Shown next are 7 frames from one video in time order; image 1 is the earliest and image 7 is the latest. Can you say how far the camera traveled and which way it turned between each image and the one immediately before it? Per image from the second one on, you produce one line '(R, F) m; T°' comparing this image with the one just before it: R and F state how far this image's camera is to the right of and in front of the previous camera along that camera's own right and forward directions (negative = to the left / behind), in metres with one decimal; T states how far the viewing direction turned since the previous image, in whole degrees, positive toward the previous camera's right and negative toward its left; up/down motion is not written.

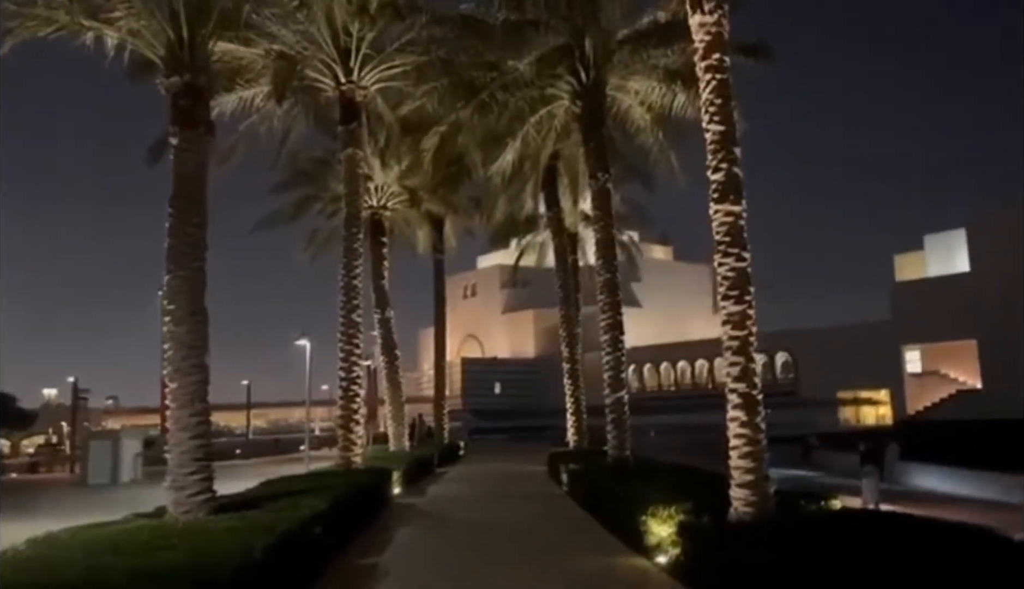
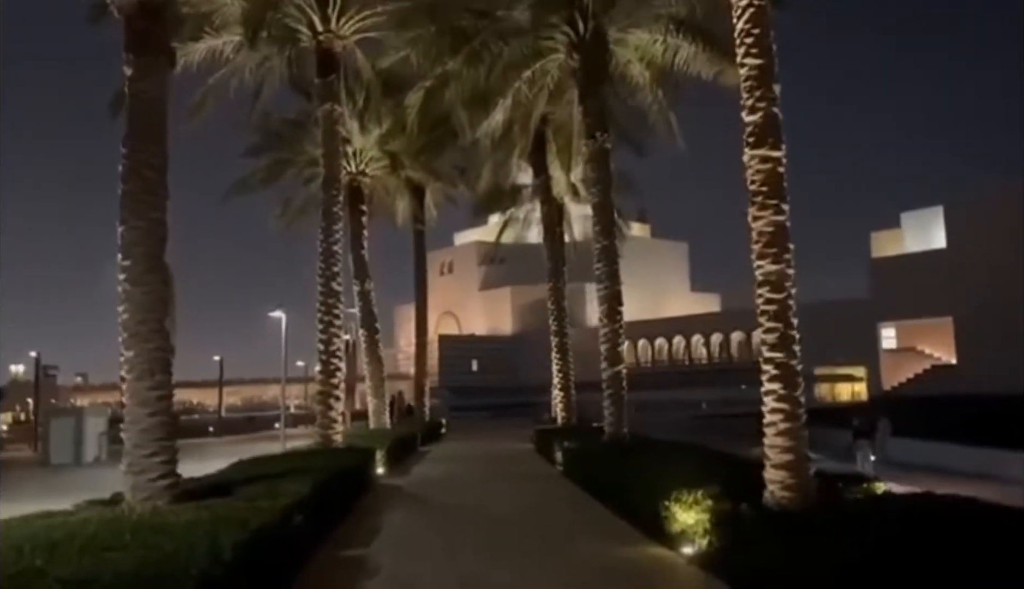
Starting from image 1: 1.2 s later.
(-0.3, +1.4) m; +1°
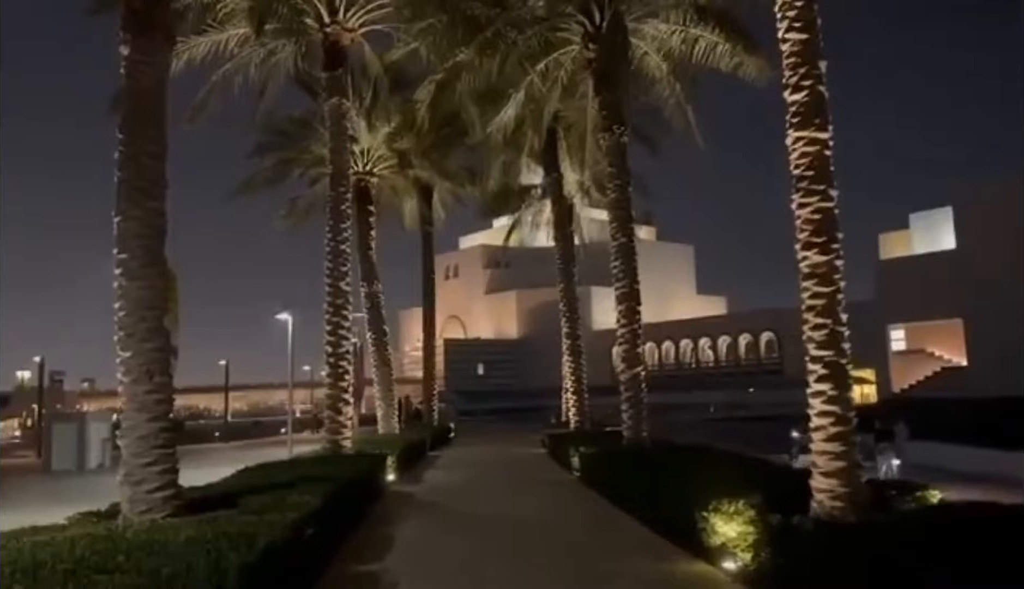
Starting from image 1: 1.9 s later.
(-0.2, +0.7) m; 0°
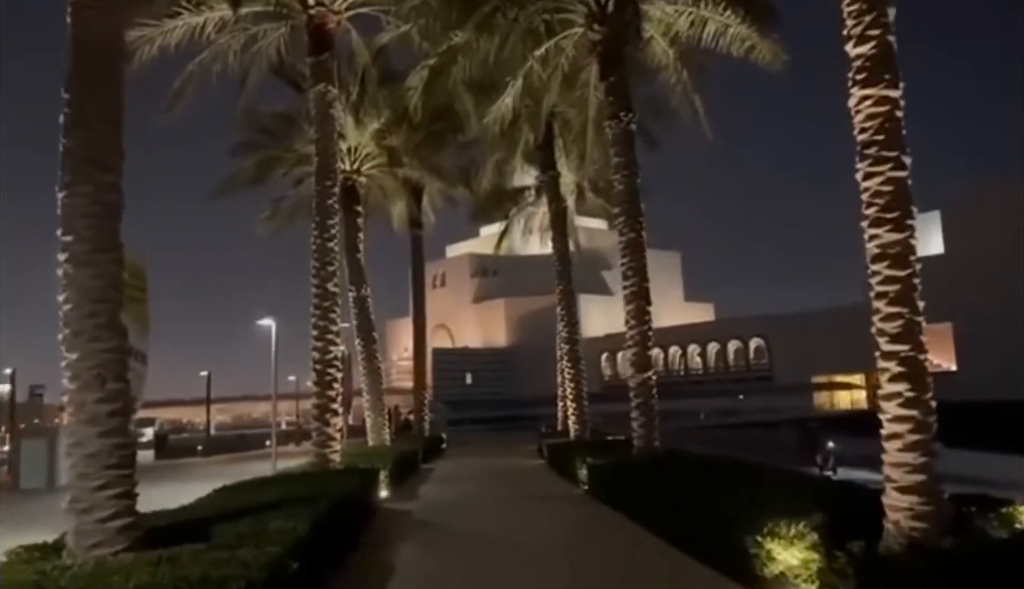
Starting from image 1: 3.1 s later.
(-0.3, +1.4) m; +1°
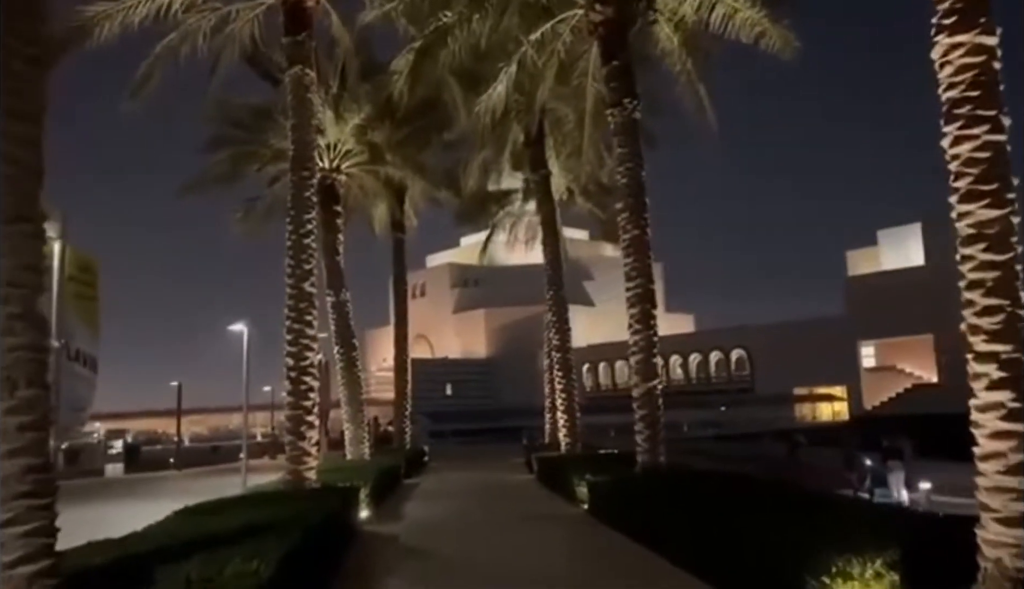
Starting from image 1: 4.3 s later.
(-0.2, +1.5) m; +1°
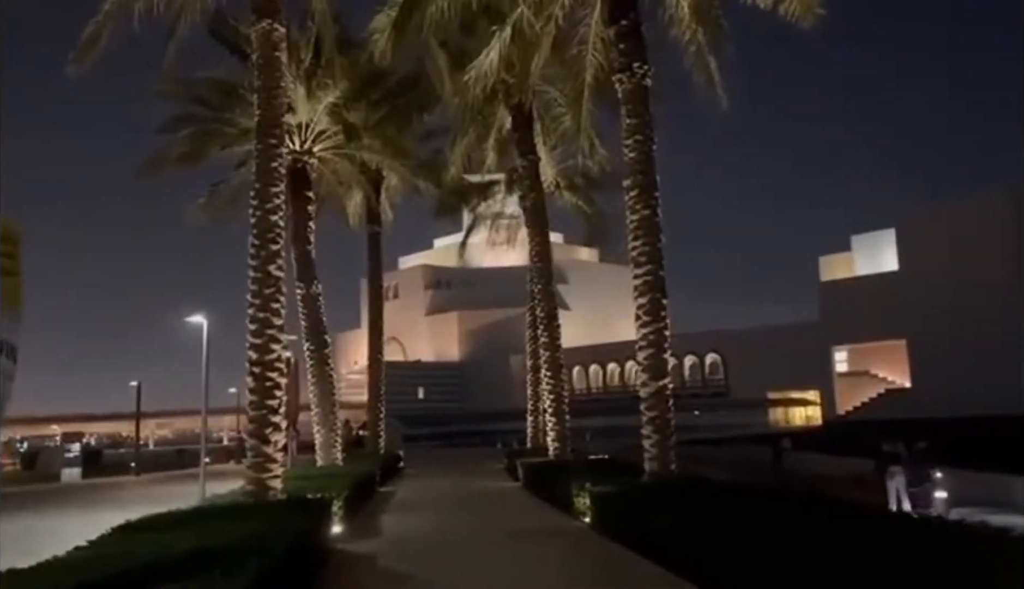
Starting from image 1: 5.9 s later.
(-0.3, +1.9) m; +2°
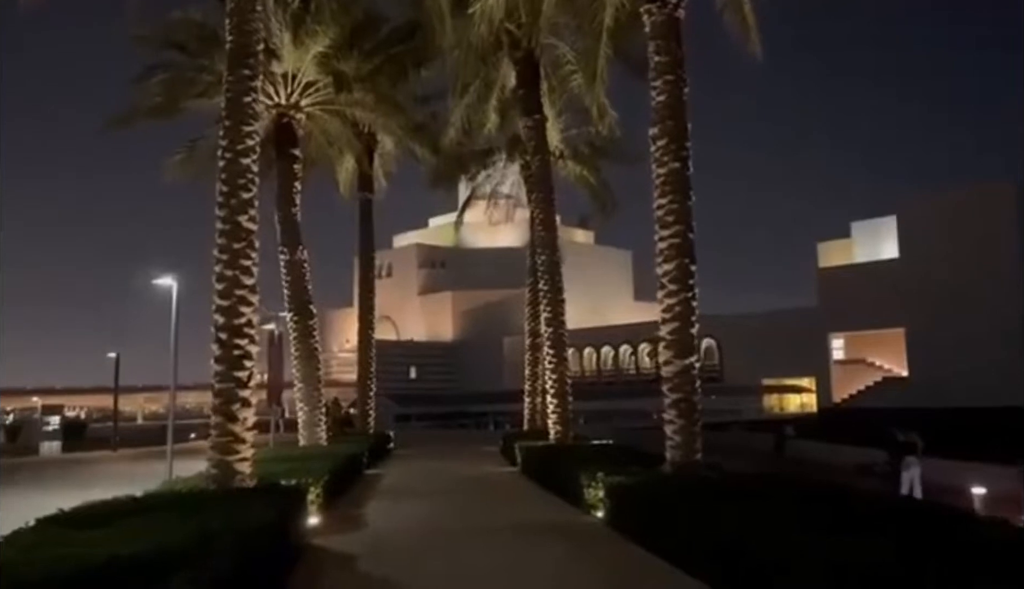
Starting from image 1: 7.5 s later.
(-0.2, +1.9) m; 0°
